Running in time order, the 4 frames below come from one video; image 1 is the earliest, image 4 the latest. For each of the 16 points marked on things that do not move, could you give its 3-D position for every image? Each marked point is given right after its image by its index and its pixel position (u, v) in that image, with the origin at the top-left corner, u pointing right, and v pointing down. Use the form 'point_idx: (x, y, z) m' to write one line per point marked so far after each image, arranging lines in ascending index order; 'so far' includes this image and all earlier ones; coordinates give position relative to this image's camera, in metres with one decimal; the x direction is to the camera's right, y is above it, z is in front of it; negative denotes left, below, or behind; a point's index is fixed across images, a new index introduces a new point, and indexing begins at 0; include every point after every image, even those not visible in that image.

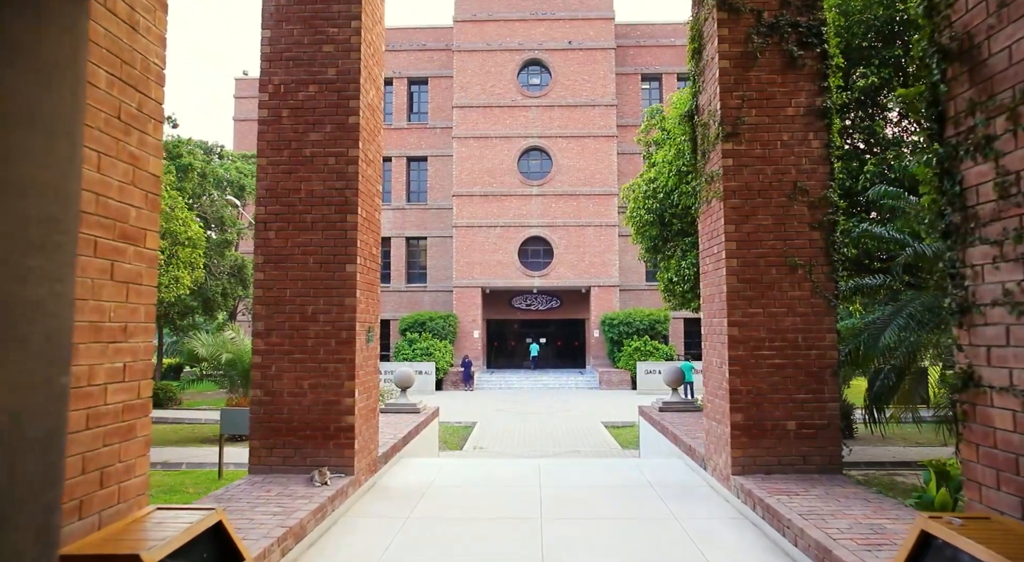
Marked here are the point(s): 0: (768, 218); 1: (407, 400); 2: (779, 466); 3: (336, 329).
0: (+2.2, +0.6, +5.7) m
1: (-1.7, -1.9, +10.4) m
2: (+2.2, -1.6, +5.6) m
3: (-1.6, -0.4, +5.8) m
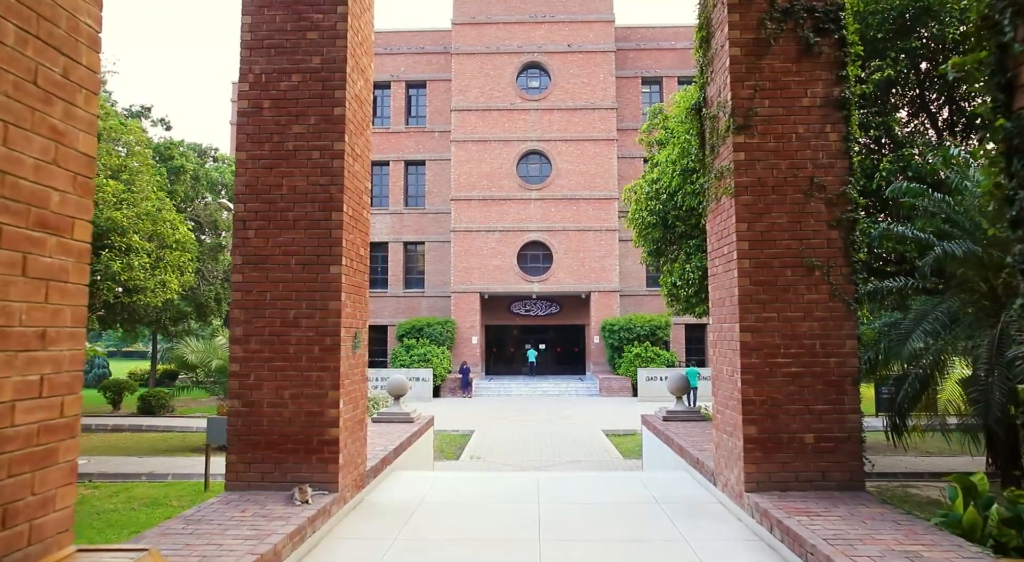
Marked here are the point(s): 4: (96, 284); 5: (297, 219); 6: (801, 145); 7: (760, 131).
0: (+2.2, +0.5, +5.3) m
1: (-1.7, -1.9, +10.0) m
2: (+2.2, -1.6, +5.2) m
3: (-1.6, -0.5, +5.4) m
4: (-6.6, 0.0, +10.4) m
5: (-1.8, +0.5, +5.5) m
6: (+2.4, +1.1, +5.4) m
7: (+2.0, +1.2, +5.4) m
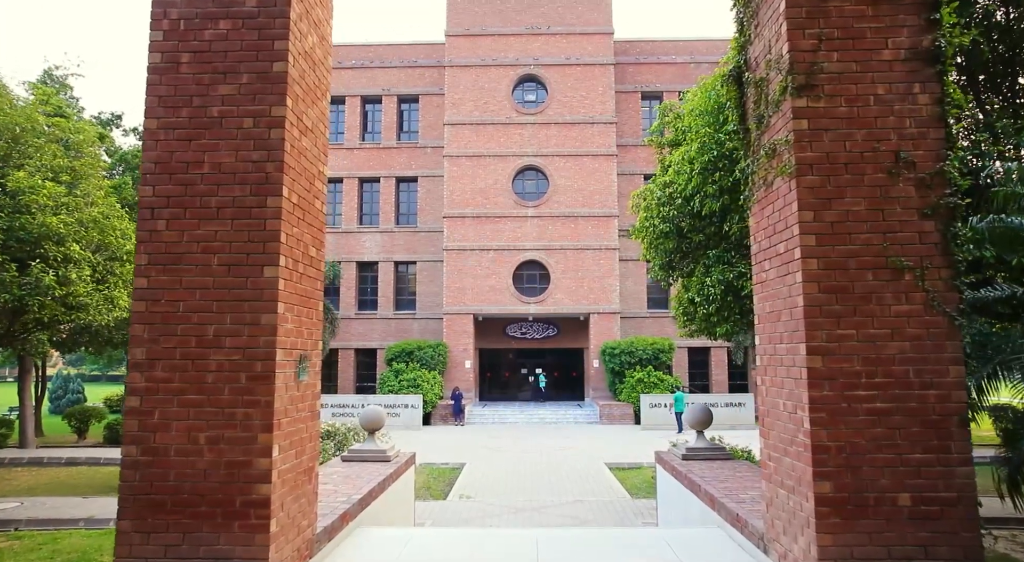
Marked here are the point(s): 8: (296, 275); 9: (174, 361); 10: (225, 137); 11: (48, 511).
0: (+2.1, +0.5, +4.1) m
1: (-1.8, -2.1, +8.6) m
2: (+2.2, -1.6, +3.8) m
3: (-1.6, -0.5, +4.1) m
4: (-6.7, -0.3, +9.1) m
5: (-1.8, +0.5, +4.2) m
6: (+2.3, +1.1, +4.1) m
7: (+2.0, +1.2, +4.1) m
8: (-1.5, 0.0, +4.4) m
9: (-2.1, -0.5, +4.1) m
10: (-1.8, +0.9, +4.3) m
11: (-7.1, -3.5, +10.2) m
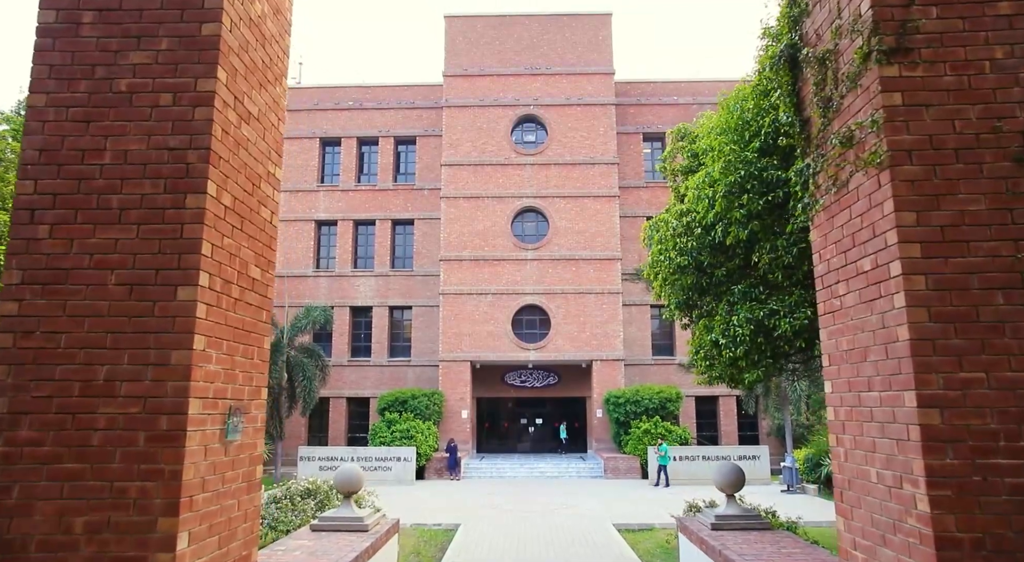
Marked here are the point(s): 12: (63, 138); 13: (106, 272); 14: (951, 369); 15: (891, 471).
0: (+2.1, +0.4, +3.0) m
1: (-1.8, -2.6, +7.4) m
2: (+2.2, -1.7, +2.6) m
3: (-1.6, -0.6, +3.0) m
4: (-6.7, -0.7, +7.9) m
5: (-1.8, +0.4, +3.2) m
6: (+2.3, +1.0, +3.1) m
7: (+2.0, +1.1, +3.1) m
8: (-1.5, -0.1, +3.4) m
9: (-2.1, -0.6, +3.0) m
10: (-1.8, +0.8, +3.2) m
11: (-7.2, -4.1, +8.8) m
12: (-2.2, +0.7, +3.3) m
13: (-1.9, 0.0, +3.1) m
14: (+1.9, -0.4, +2.9) m
15: (+1.8, -0.9, +3.1) m
